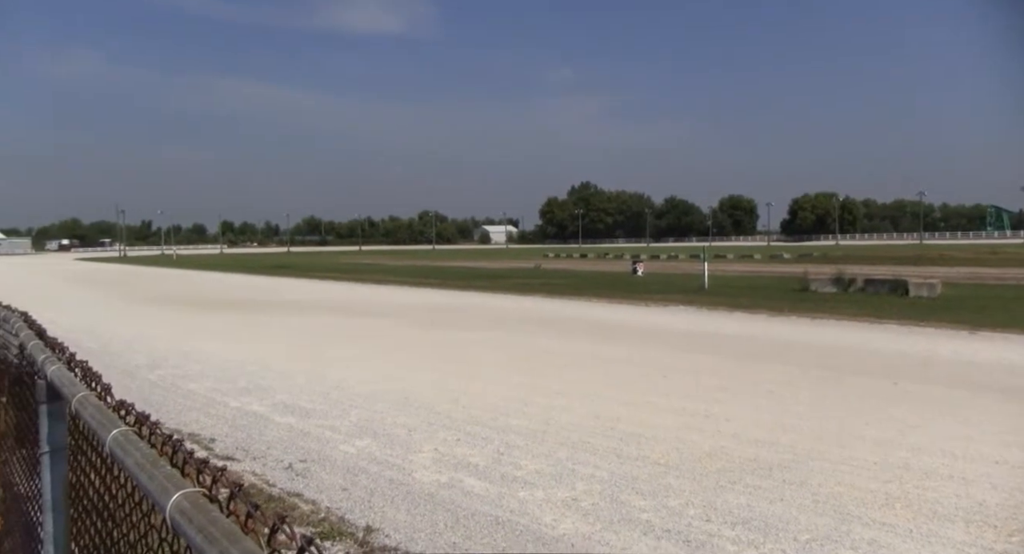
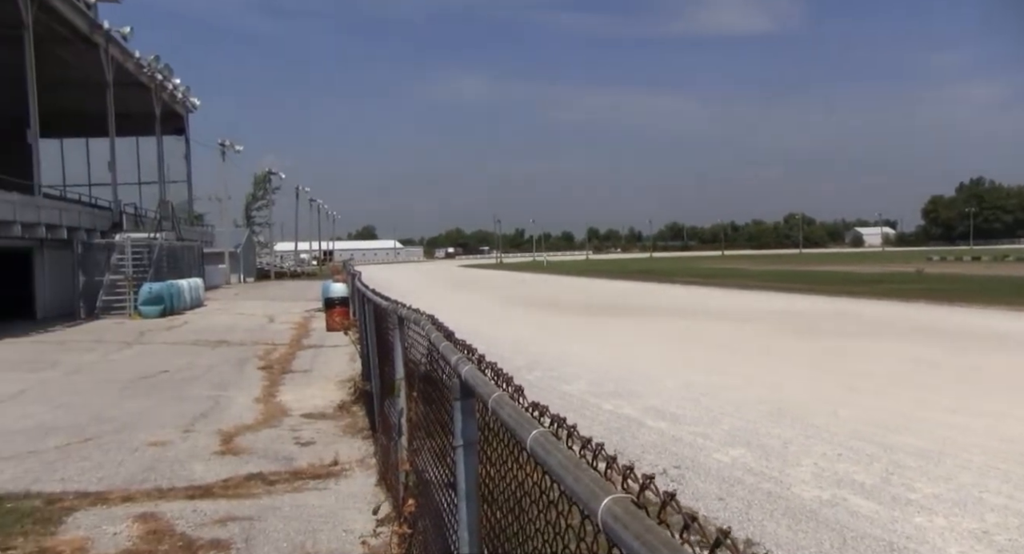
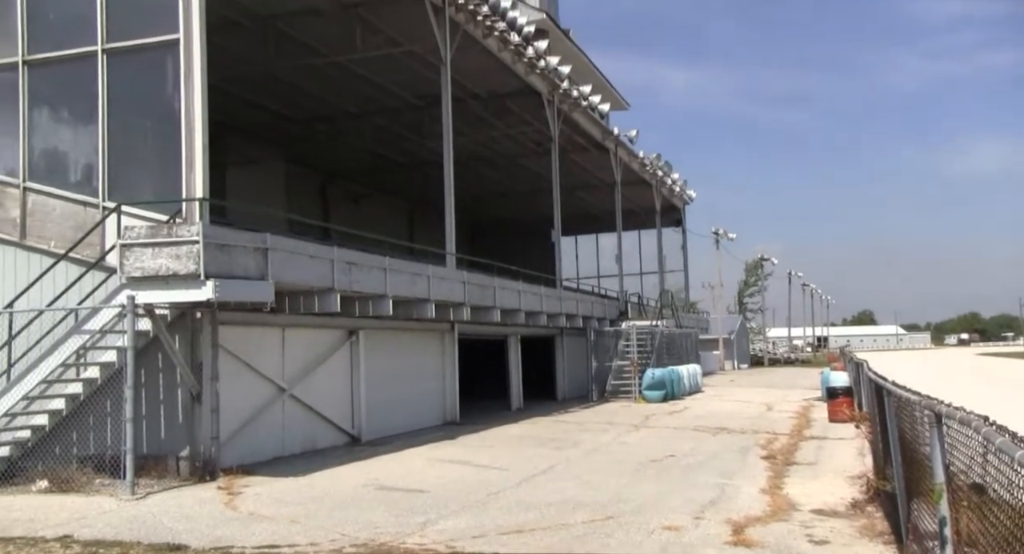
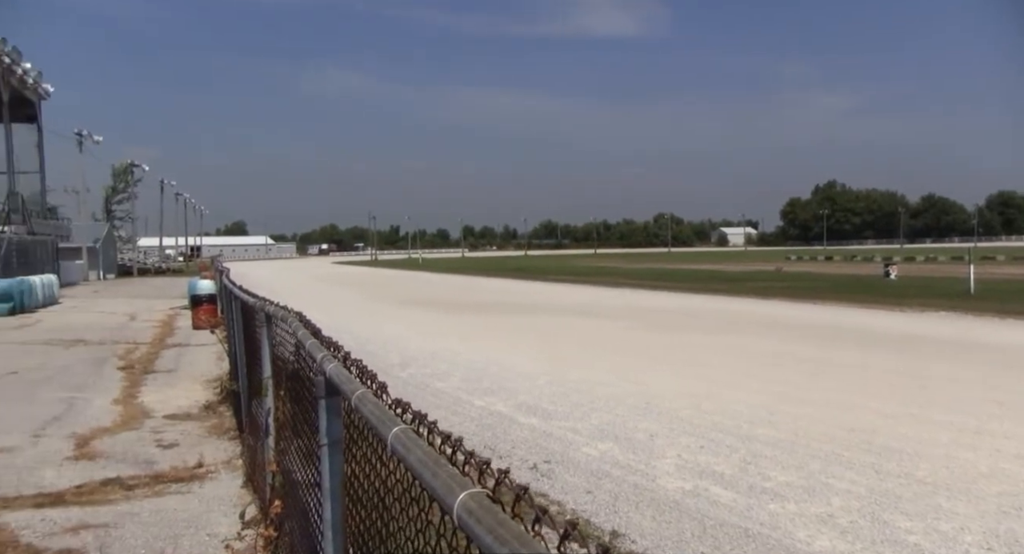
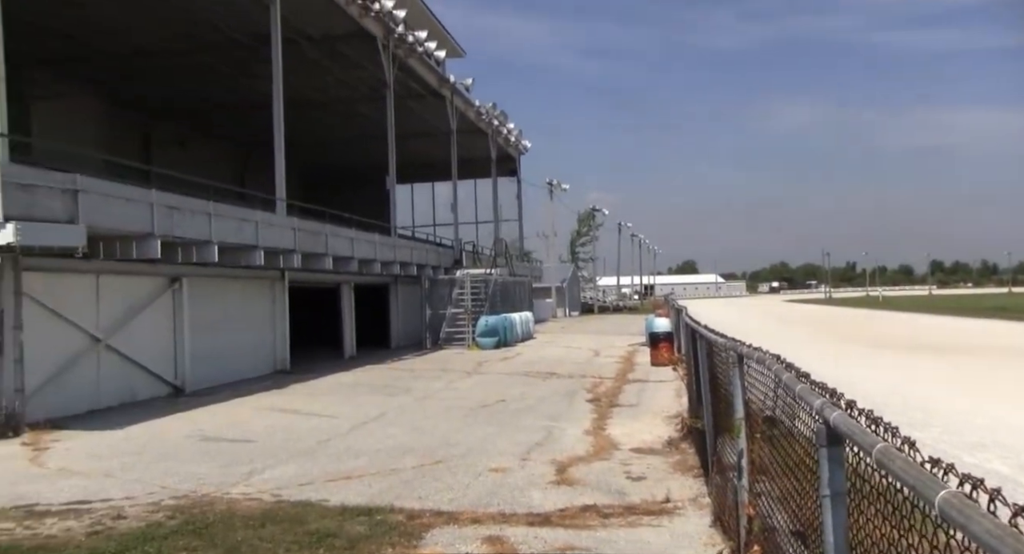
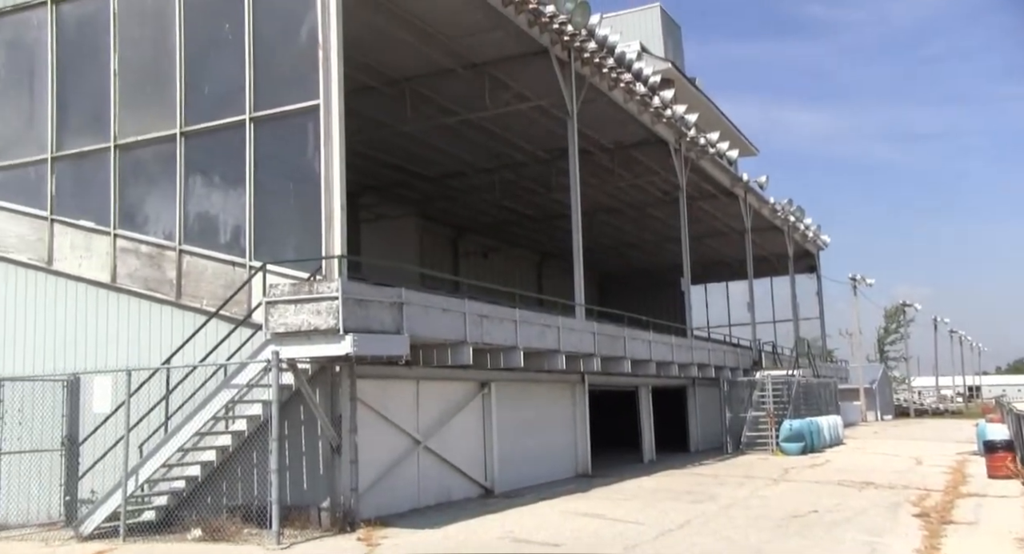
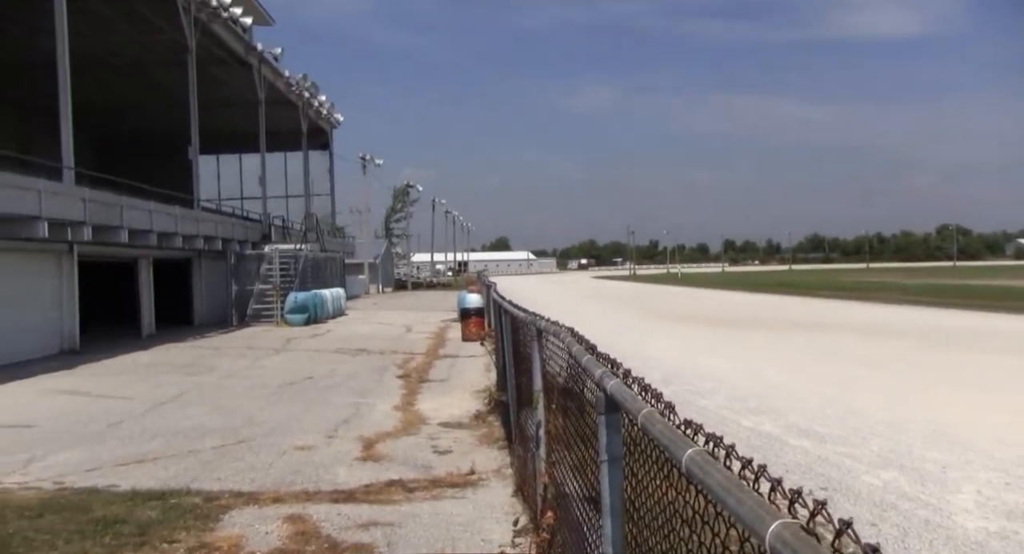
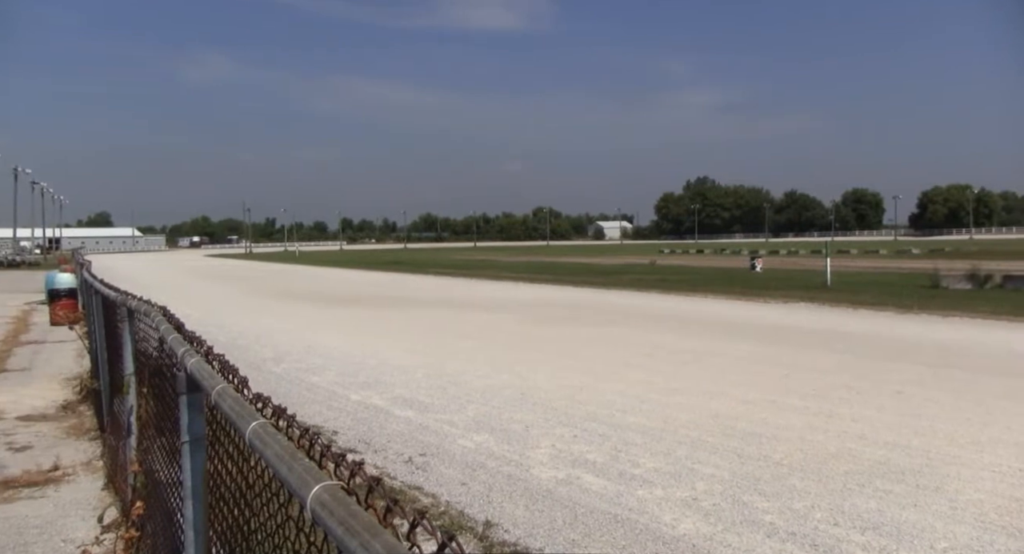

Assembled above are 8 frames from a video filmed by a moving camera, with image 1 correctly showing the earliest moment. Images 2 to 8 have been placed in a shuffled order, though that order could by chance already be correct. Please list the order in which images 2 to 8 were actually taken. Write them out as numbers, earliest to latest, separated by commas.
8, 4, 2, 7, 5, 3, 6
